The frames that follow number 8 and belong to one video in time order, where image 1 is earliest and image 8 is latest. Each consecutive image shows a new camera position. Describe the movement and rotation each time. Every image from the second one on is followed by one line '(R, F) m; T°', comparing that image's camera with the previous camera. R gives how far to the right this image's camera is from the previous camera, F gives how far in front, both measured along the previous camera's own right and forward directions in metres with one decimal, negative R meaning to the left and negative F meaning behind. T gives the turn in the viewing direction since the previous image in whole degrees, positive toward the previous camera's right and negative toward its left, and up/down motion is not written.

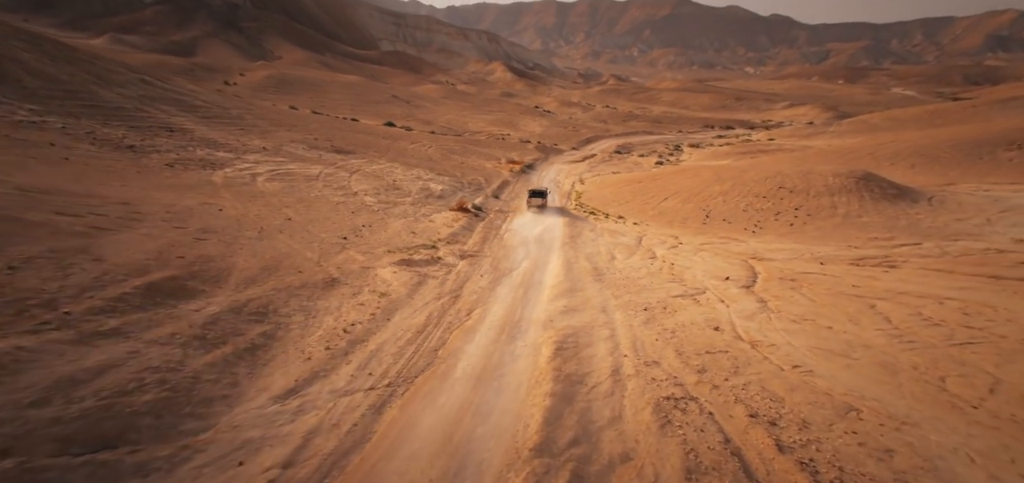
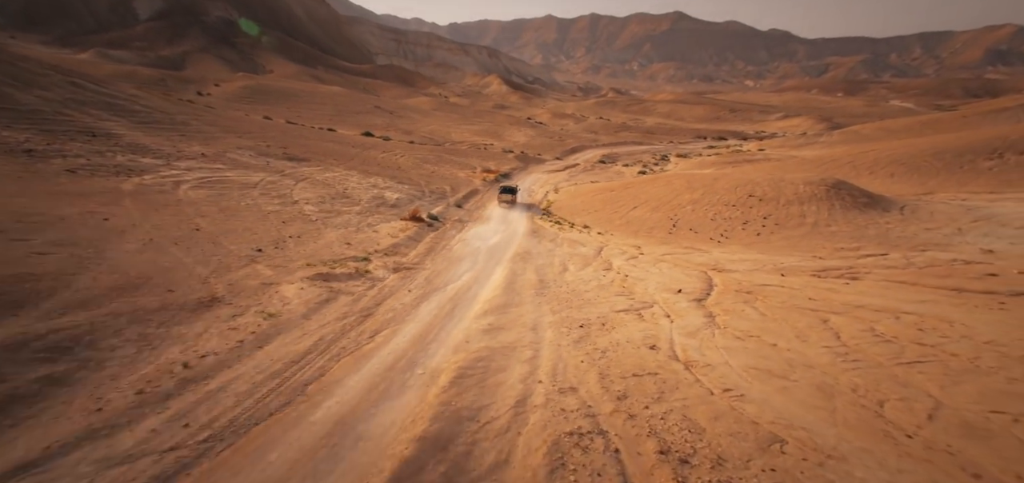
(+1.4, +0.6) m; +1°
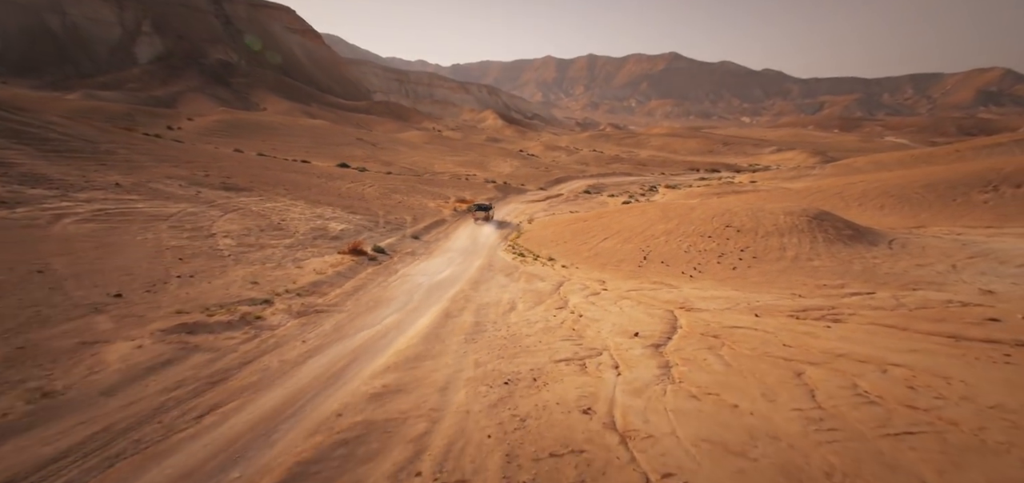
(+1.5, +1.4) m; +1°
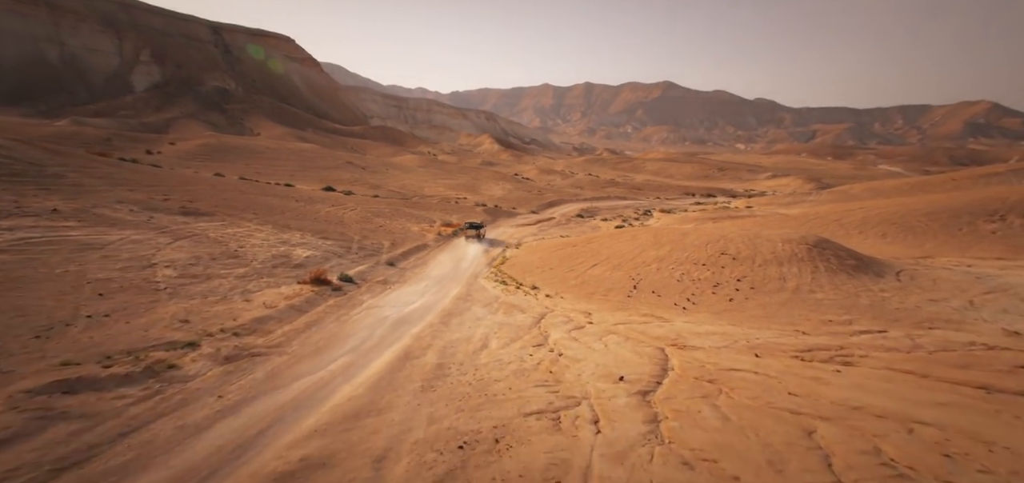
(+0.6, +1.1) m; 0°
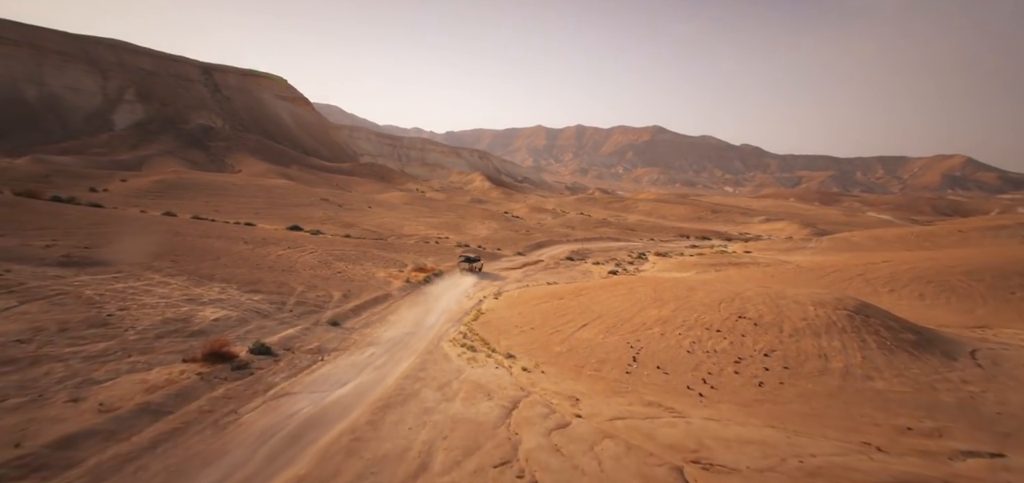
(+0.7, +3.1) m; +1°
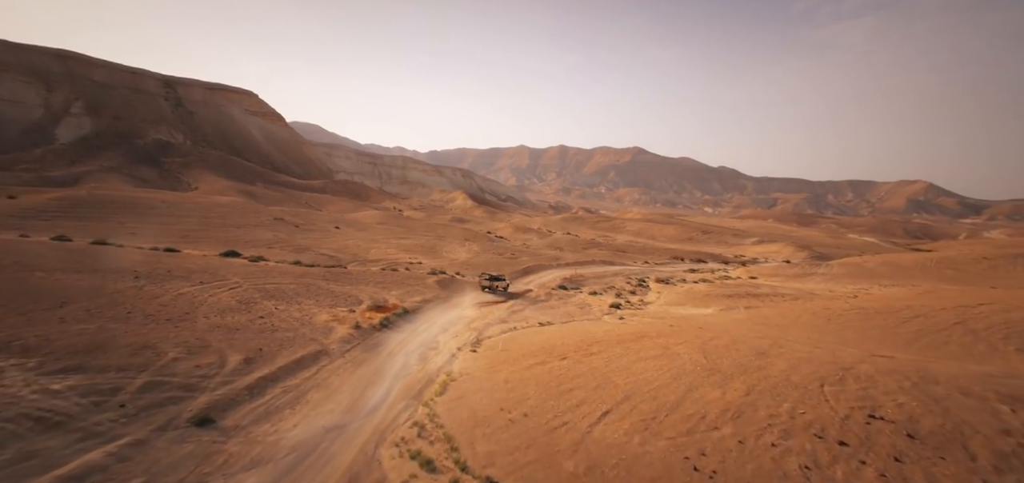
(0.0, +5.5) m; +2°
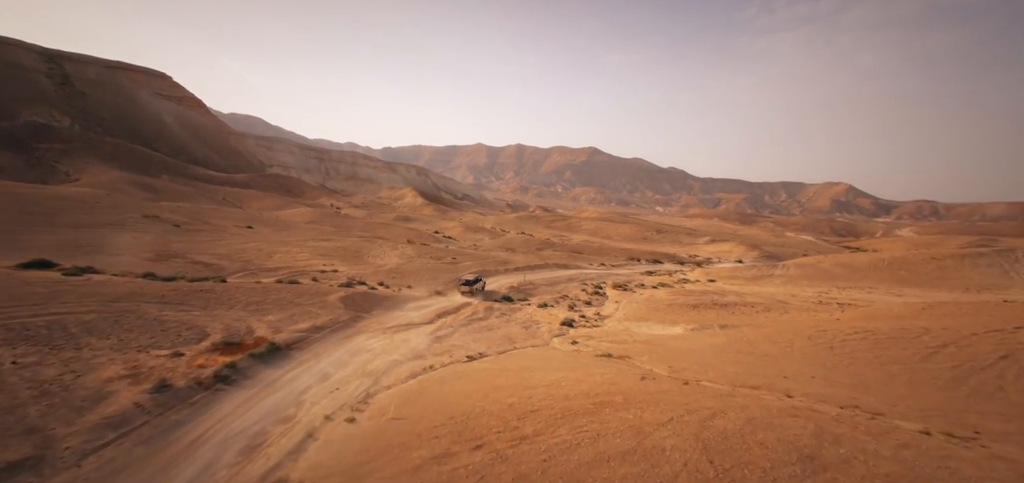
(+1.6, +5.5) m; +6°
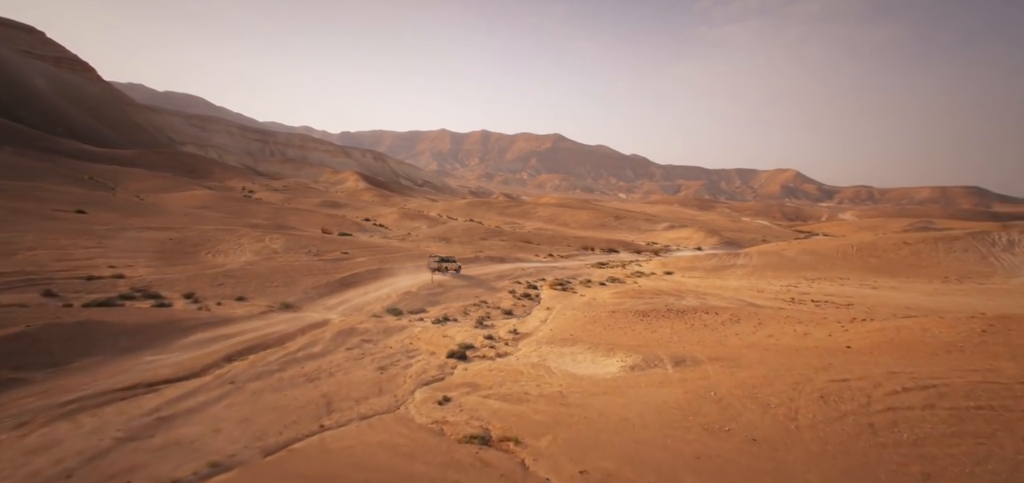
(+4.3, +8.9) m; +5°
